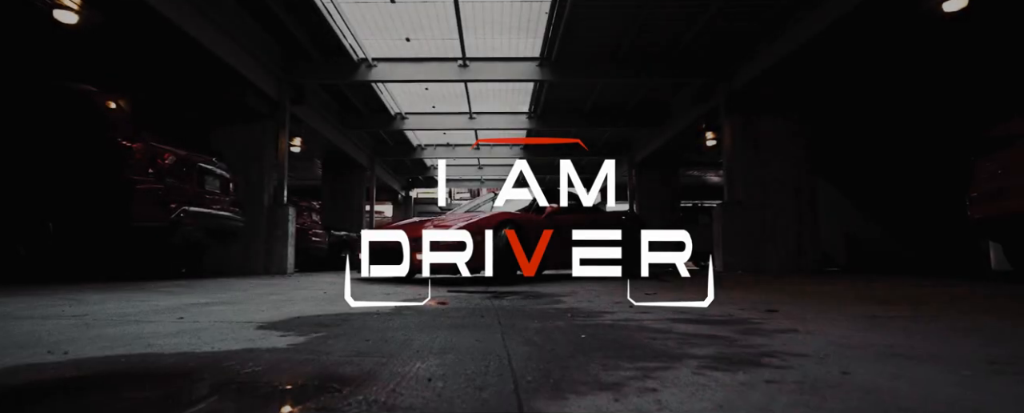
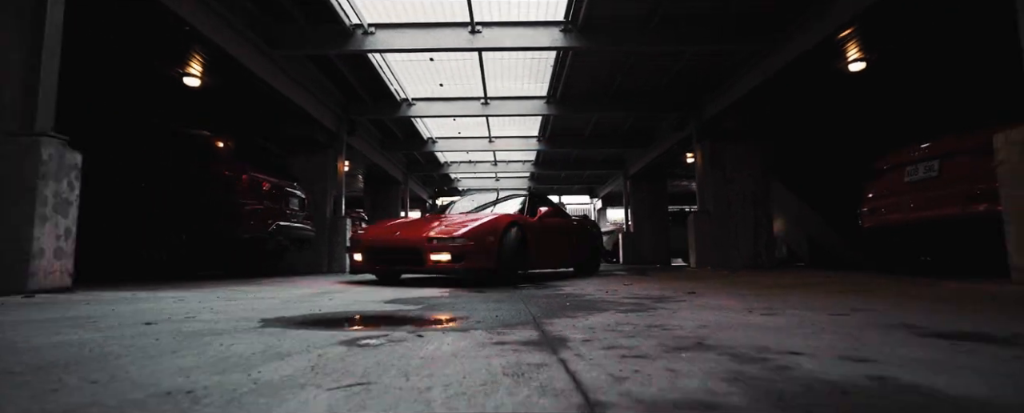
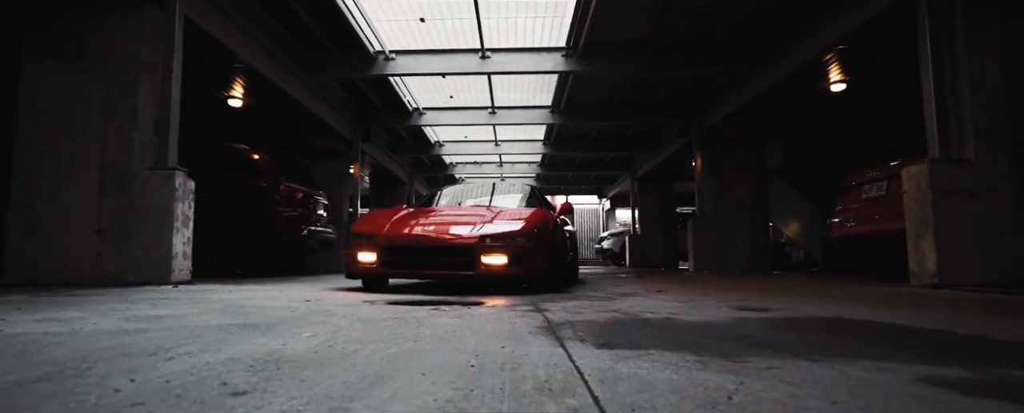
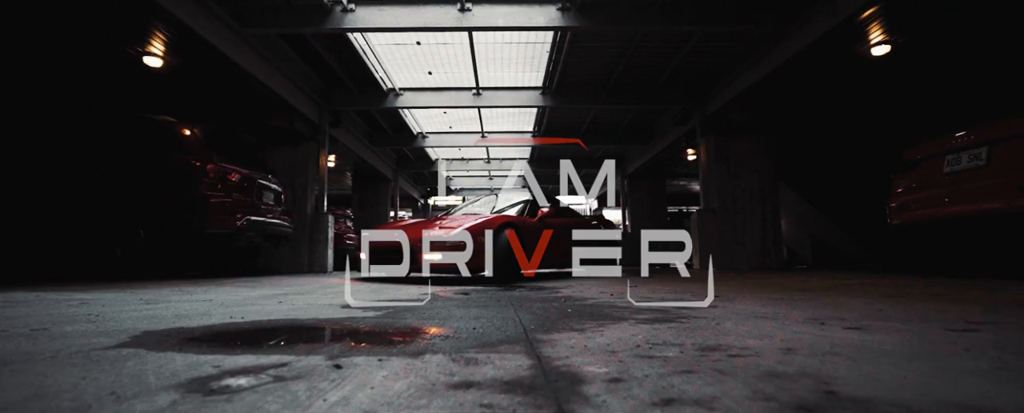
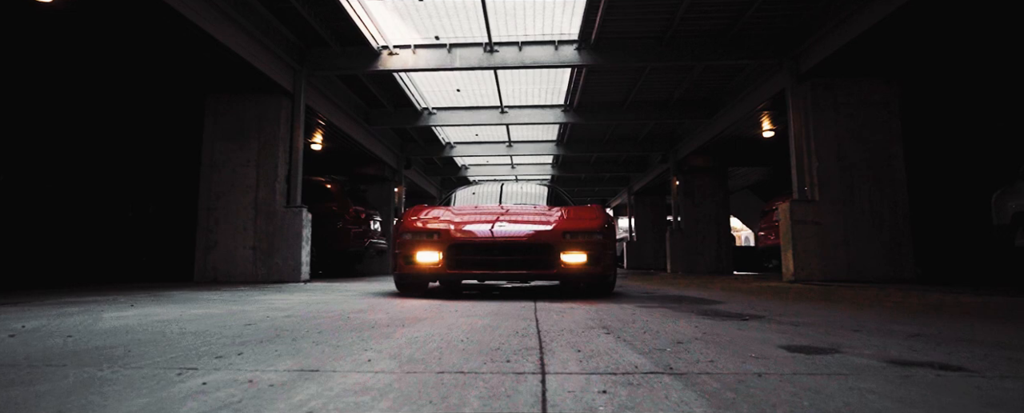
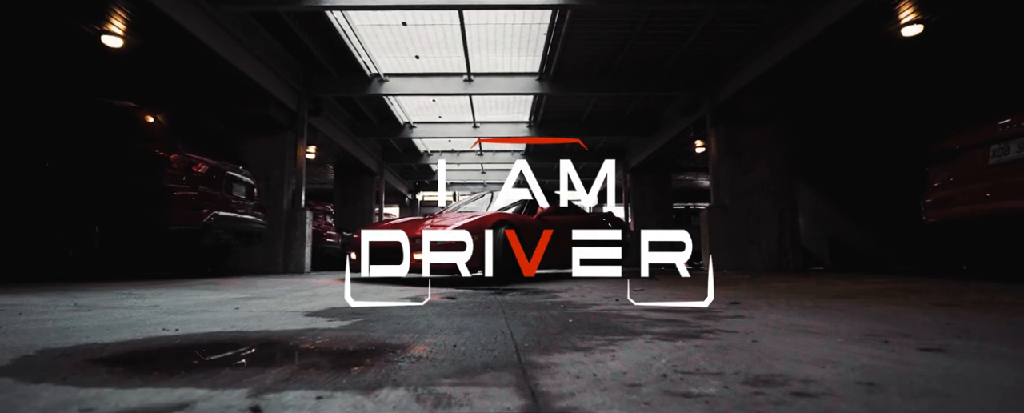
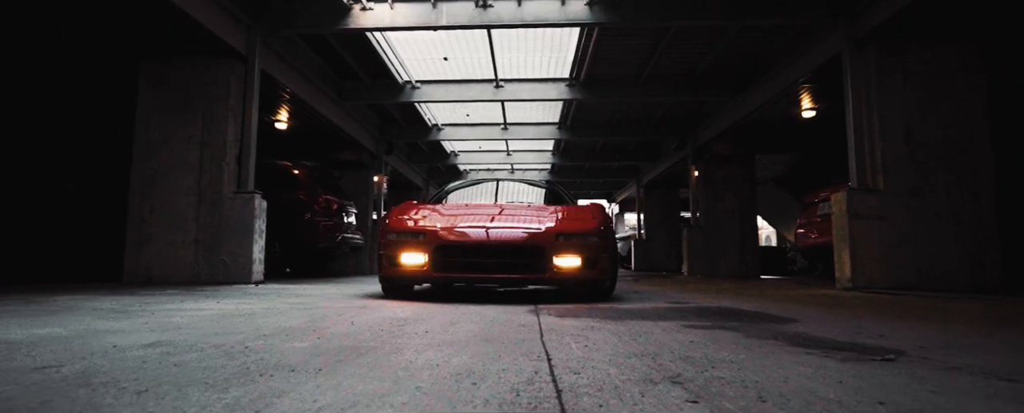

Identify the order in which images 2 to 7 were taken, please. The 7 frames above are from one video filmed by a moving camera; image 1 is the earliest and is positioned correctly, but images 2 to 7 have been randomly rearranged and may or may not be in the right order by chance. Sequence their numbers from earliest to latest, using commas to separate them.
6, 4, 2, 3, 7, 5
